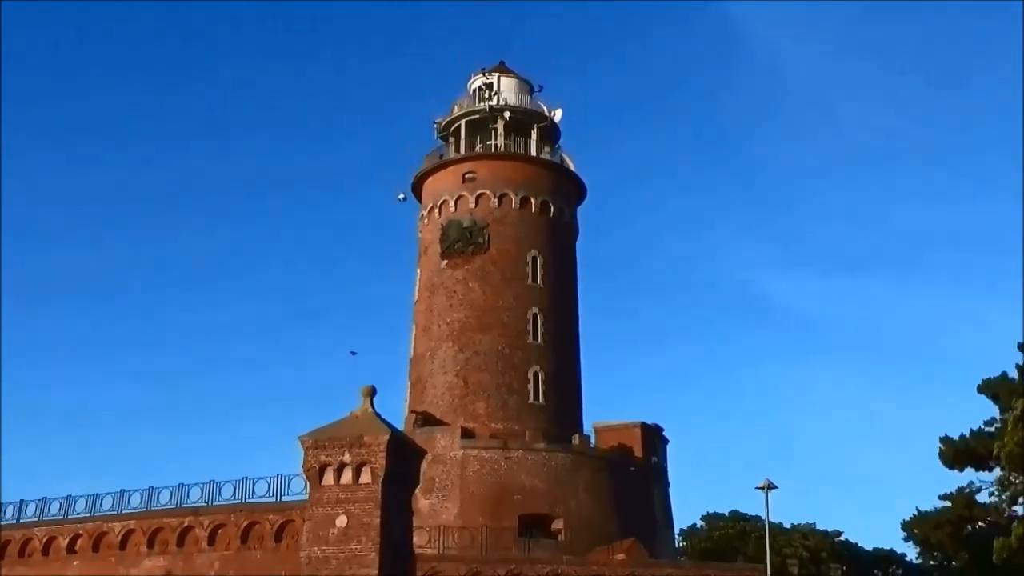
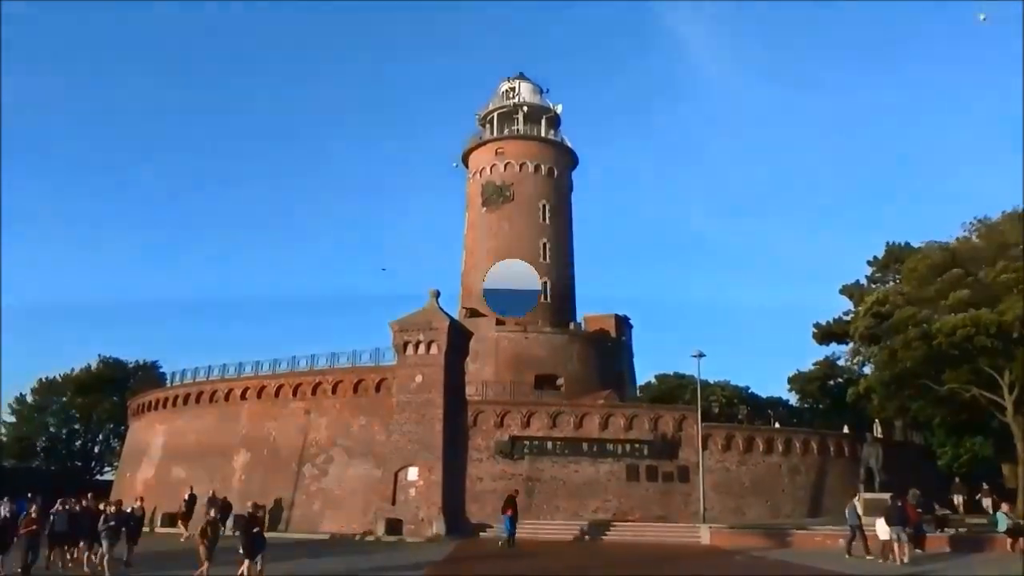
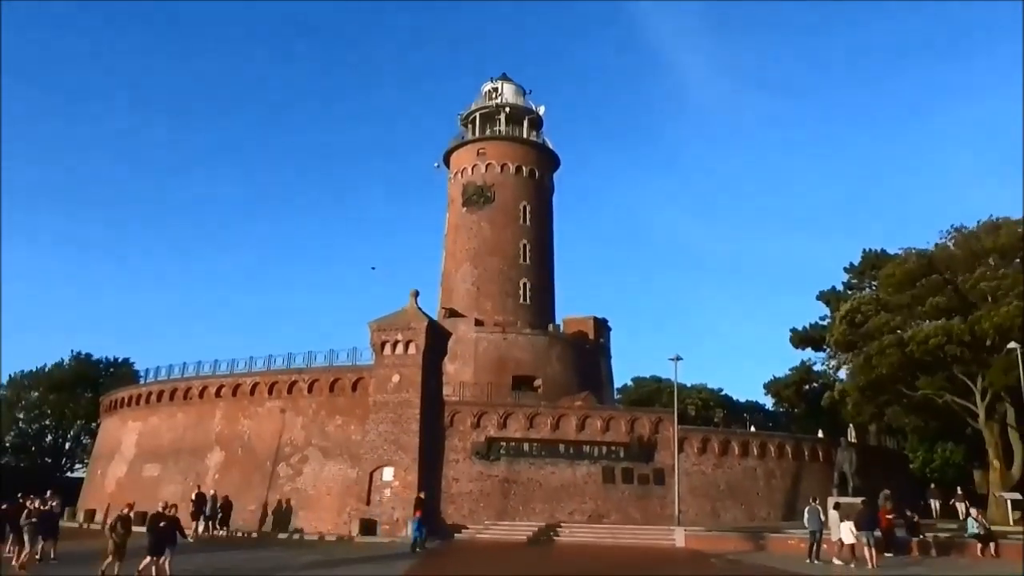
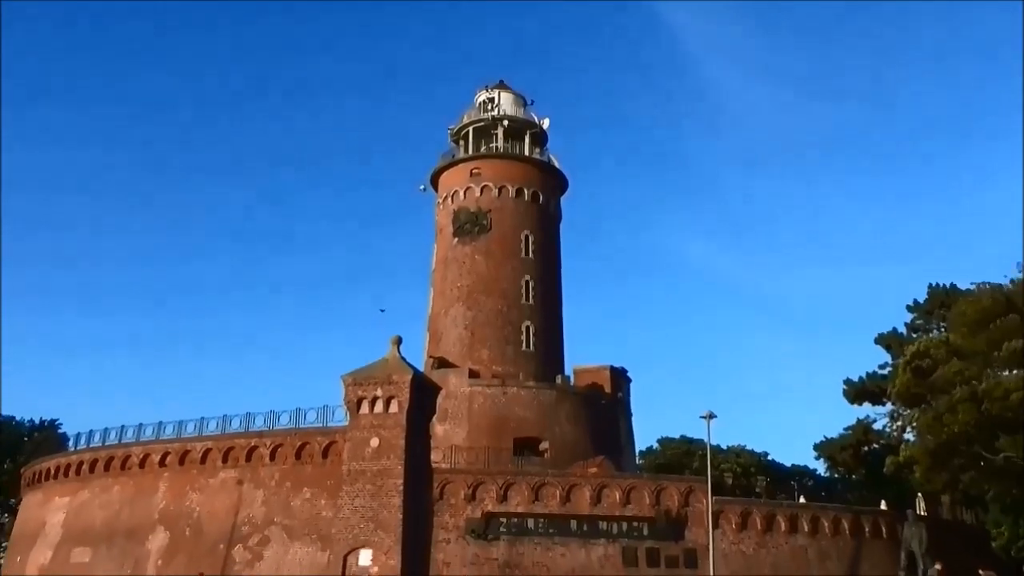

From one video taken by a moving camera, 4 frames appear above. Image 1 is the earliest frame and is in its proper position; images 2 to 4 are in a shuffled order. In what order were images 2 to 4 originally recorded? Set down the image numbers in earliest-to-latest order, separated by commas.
4, 3, 2
